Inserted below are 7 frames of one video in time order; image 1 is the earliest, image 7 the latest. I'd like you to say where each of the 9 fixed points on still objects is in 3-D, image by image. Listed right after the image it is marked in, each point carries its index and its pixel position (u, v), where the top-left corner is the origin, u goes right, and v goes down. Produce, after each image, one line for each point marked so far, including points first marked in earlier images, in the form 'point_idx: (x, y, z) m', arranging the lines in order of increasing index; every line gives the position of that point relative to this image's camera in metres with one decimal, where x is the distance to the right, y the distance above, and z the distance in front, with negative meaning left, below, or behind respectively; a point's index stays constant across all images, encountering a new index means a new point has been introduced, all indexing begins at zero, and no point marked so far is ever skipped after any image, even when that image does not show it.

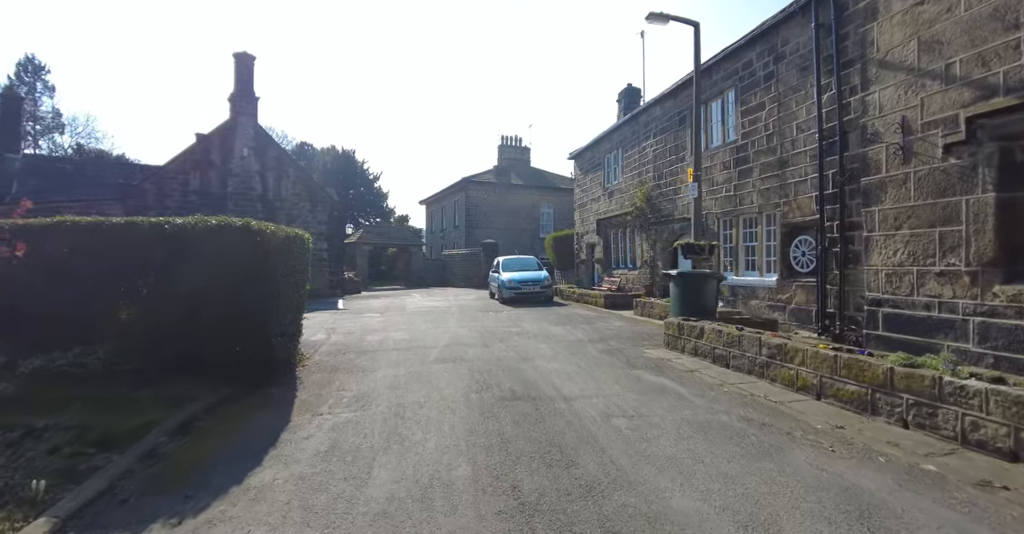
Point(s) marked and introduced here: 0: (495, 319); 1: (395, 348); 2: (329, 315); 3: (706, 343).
0: (-0.4, -1.3, +12.4) m
1: (-1.9, -1.3, +8.0) m
2: (-5.1, -1.4, +14.0) m
3: (+2.6, -1.0, +6.6) m
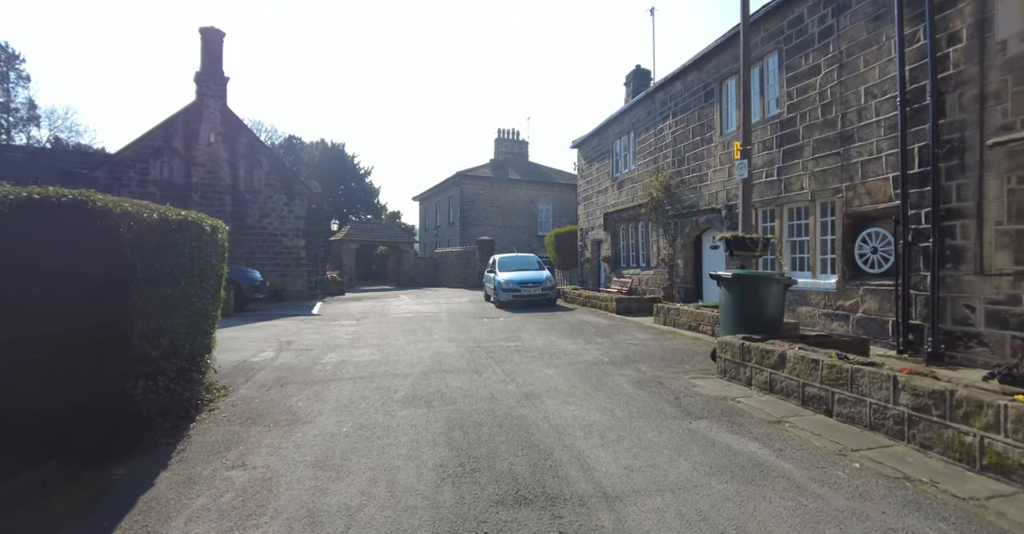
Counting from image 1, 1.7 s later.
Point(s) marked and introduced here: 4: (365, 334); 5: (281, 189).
0: (-0.4, -1.3, +10.4) m
1: (-1.9, -1.3, +6.0) m
2: (-5.2, -1.4, +11.9) m
3: (+2.6, -1.0, +4.6) m
4: (-2.9, -1.4, +9.8) m
5: (-9.1, +3.1, +19.7) m
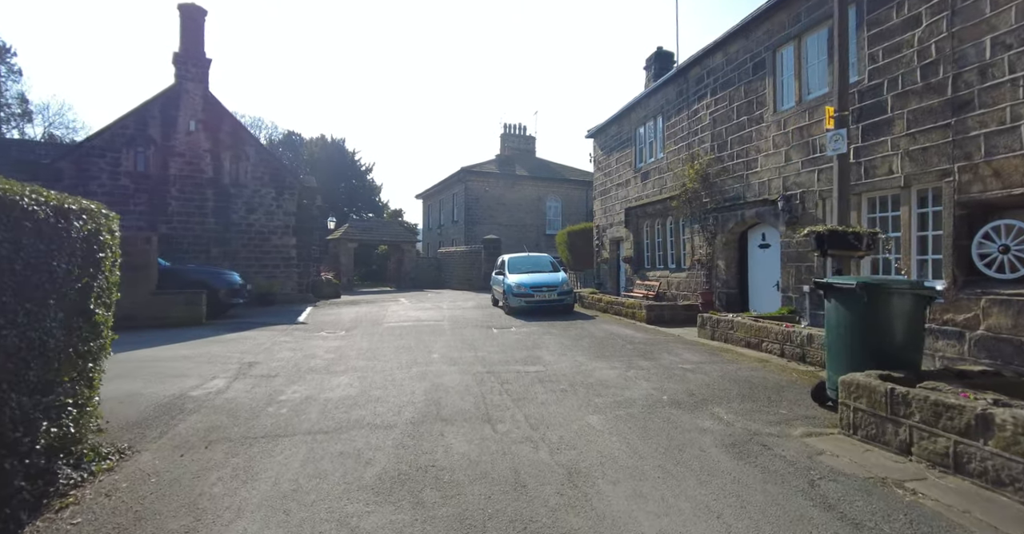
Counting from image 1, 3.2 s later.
0: (-0.2, -1.3, +8.6) m
1: (-1.7, -1.4, +4.2) m
2: (-4.9, -1.4, +10.2) m
3: (+2.8, -1.1, +2.8) m
4: (-2.6, -1.4, +8.0) m
5: (-8.8, +3.1, +18.0) m
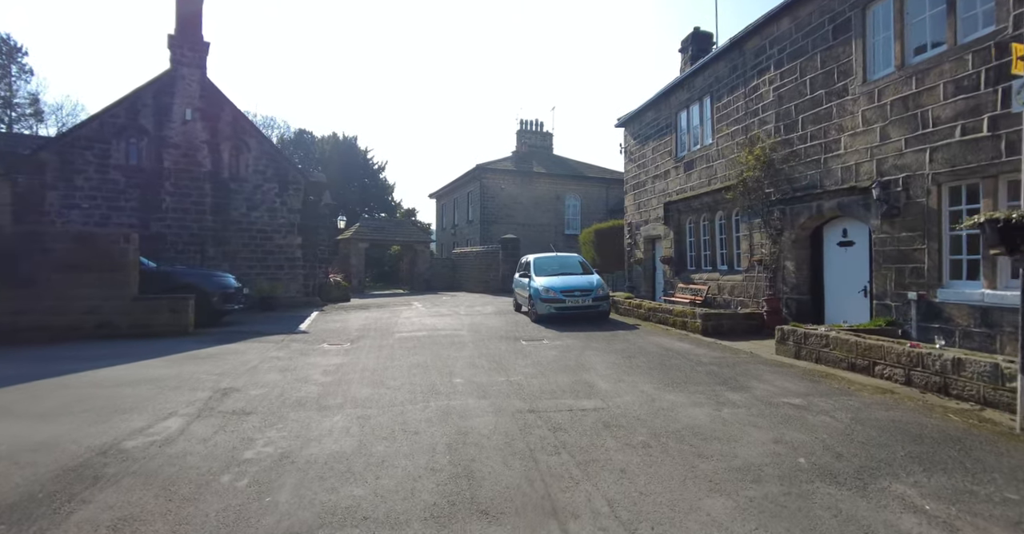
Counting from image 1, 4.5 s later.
0: (+0.4, -1.4, +7.0) m
1: (-1.2, -1.4, +2.7) m
2: (-4.3, -1.4, +8.7) m
3: (+3.2, -1.1, +1.2) m
4: (-2.1, -1.4, +6.5) m
5: (-8.0, +3.0, +16.6) m
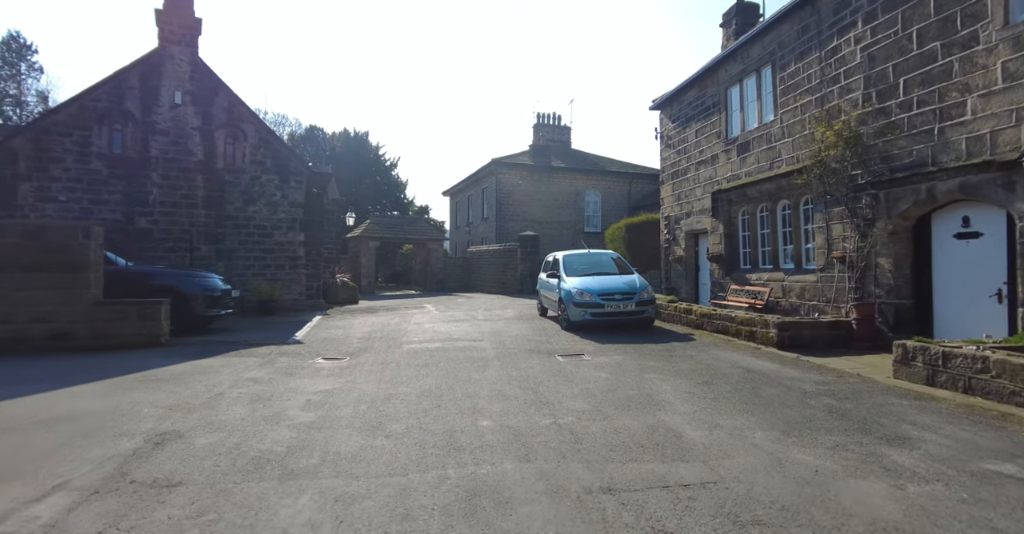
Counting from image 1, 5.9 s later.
0: (+0.8, -1.3, +5.3) m
1: (-0.9, -1.4, +1.0) m
2: (-3.8, -1.4, +7.1) m
3: (+3.5, -1.1, -0.6) m
4: (-1.7, -1.4, +4.8) m
5: (-7.3, +3.0, +15.1) m
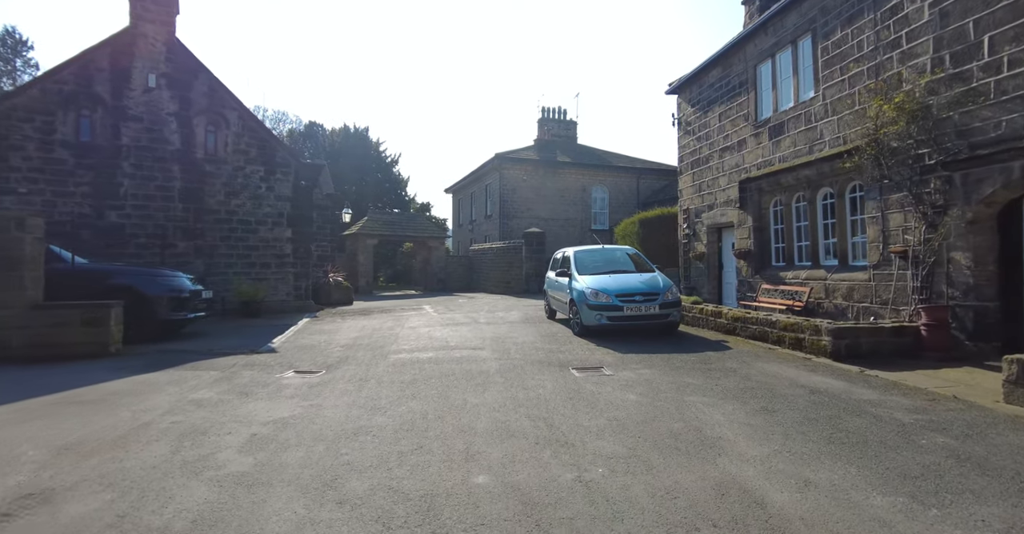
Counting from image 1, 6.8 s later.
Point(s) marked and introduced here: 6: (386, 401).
0: (+0.9, -1.3, +4.1) m
1: (-0.9, -1.3, -0.2) m
2: (-3.7, -1.4, +5.9) m
3: (+3.5, -1.0, -1.9) m
4: (-1.6, -1.4, +3.6) m
5: (-7.2, +3.1, +13.9) m
6: (-1.3, -1.3, +4.9) m
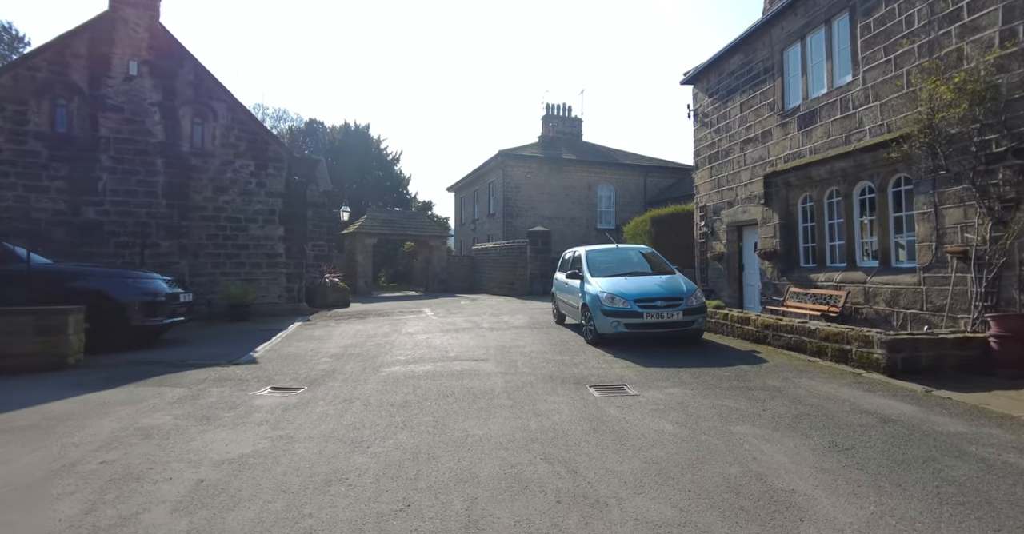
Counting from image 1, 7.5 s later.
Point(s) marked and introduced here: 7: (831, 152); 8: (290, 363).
0: (+1.0, -1.3, +3.2) m
1: (-0.8, -1.4, -1.1) m
2: (-3.6, -1.4, +5.1) m
3: (+3.6, -1.1, -2.8) m
4: (-1.5, -1.4, +2.7) m
5: (-7.0, +3.1, +13.1) m
6: (-1.2, -1.4, +4.1) m
7: (+5.6, +2.0, +8.7) m
8: (-3.2, -1.4, +7.2) m
